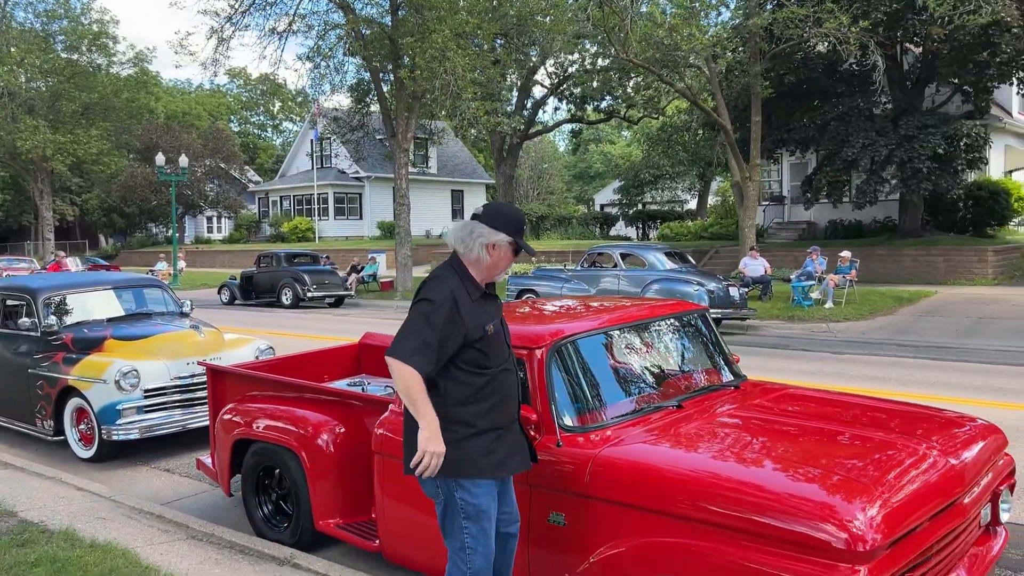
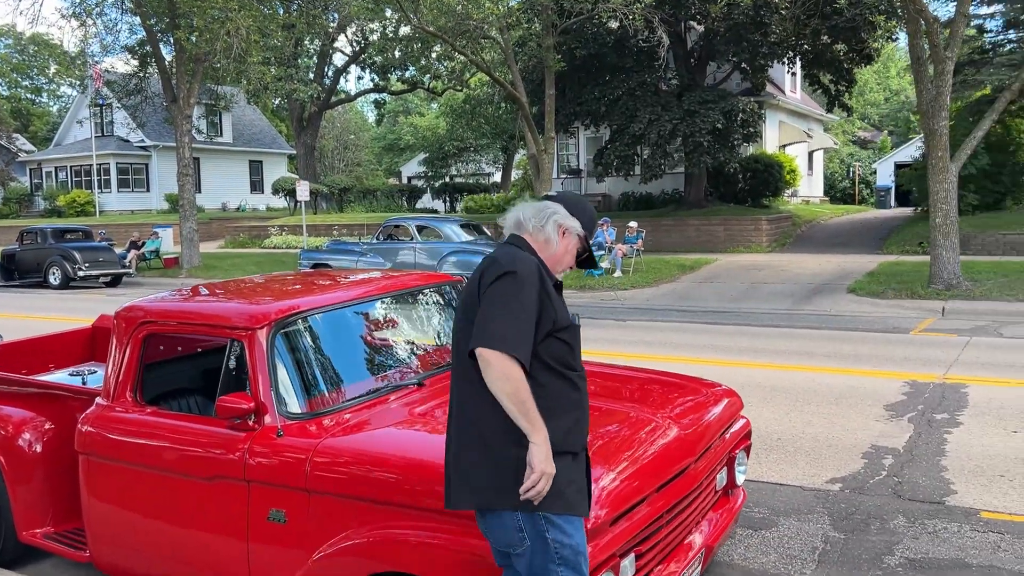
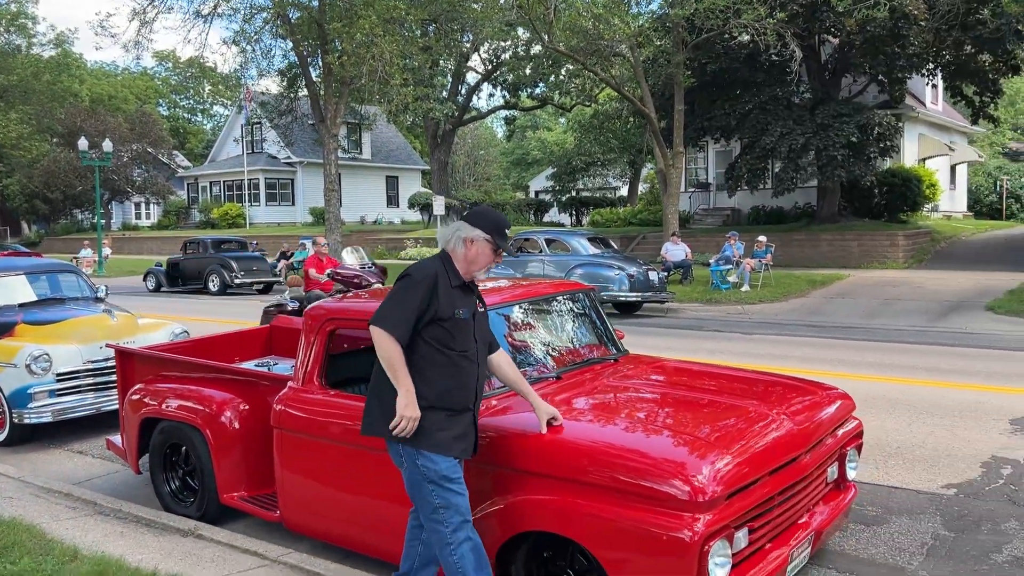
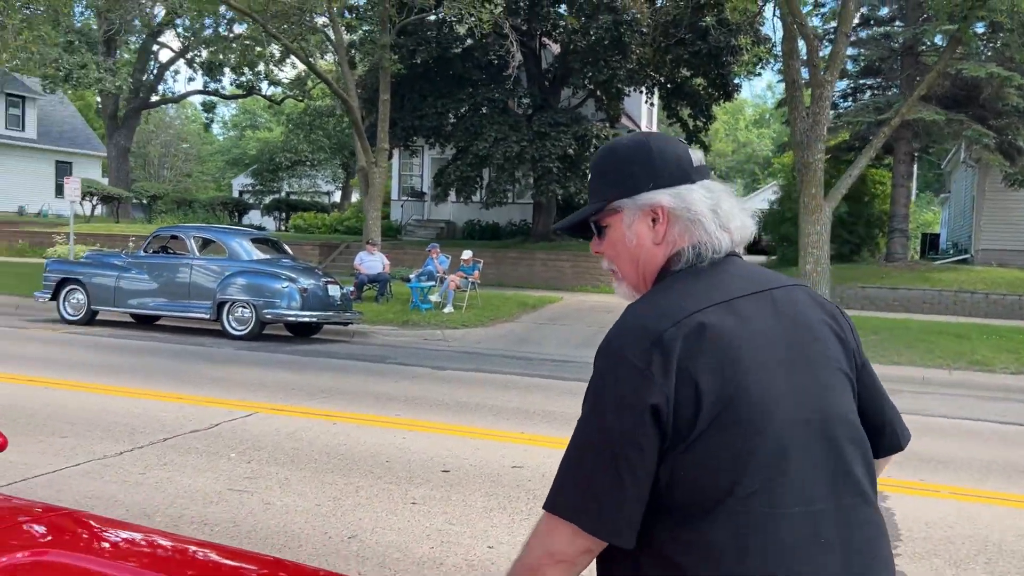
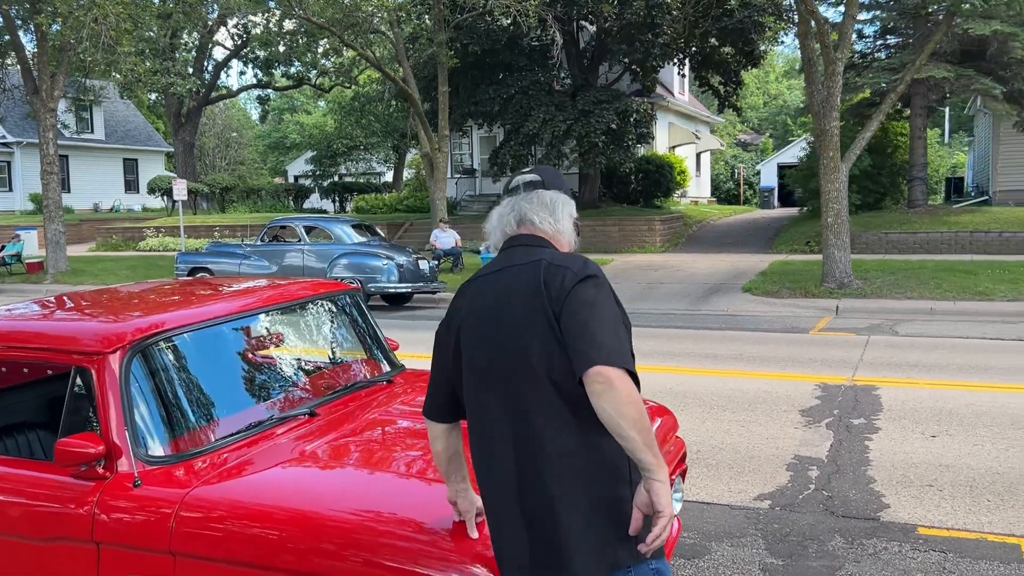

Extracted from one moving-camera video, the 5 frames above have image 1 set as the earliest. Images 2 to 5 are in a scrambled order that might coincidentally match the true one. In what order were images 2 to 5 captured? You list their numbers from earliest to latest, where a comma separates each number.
3, 2, 5, 4
